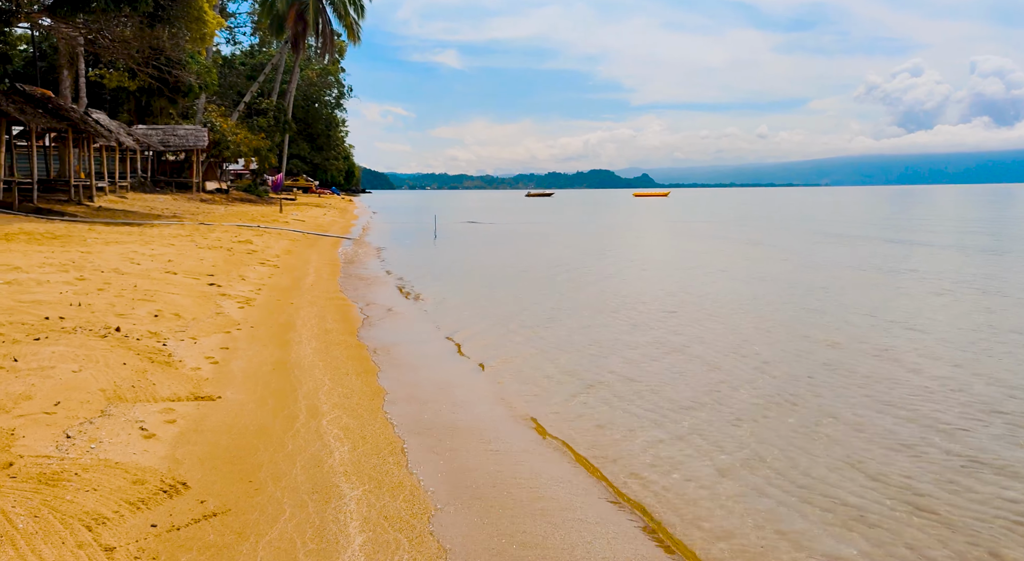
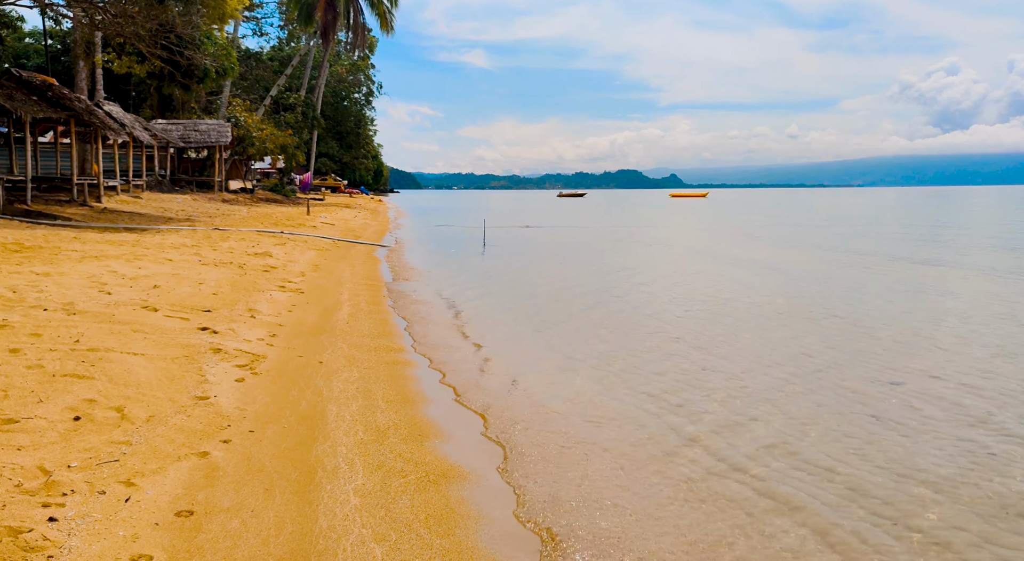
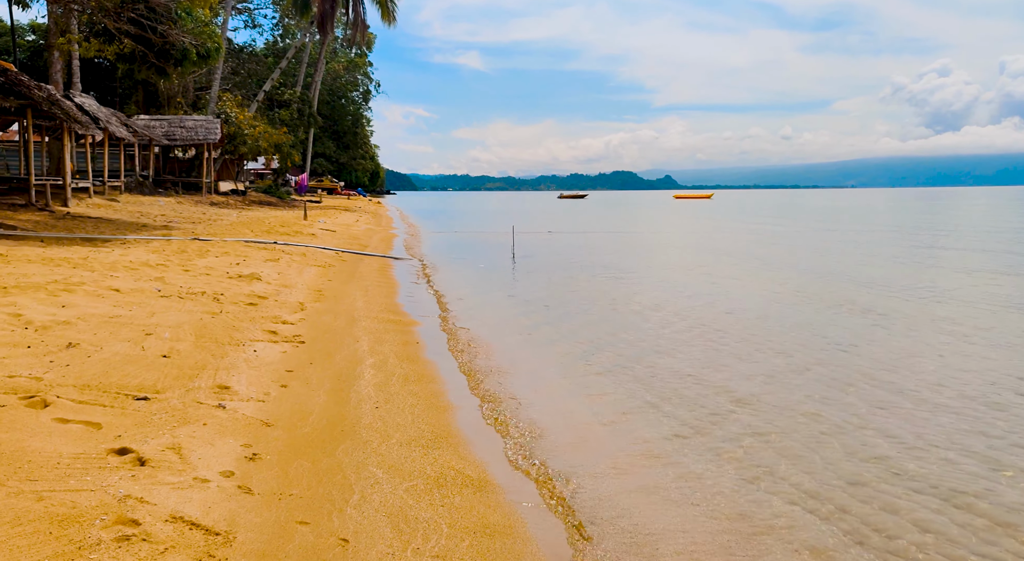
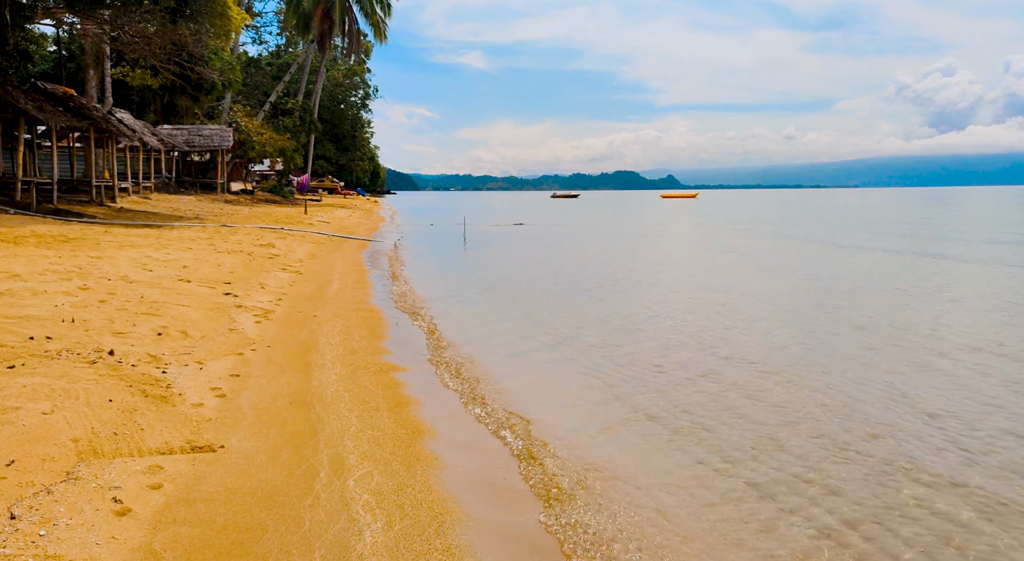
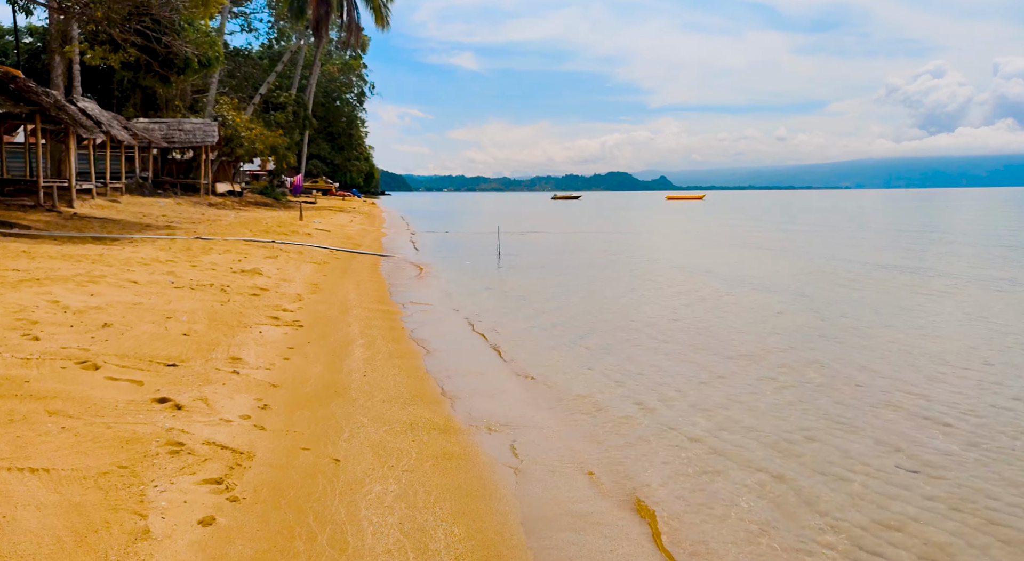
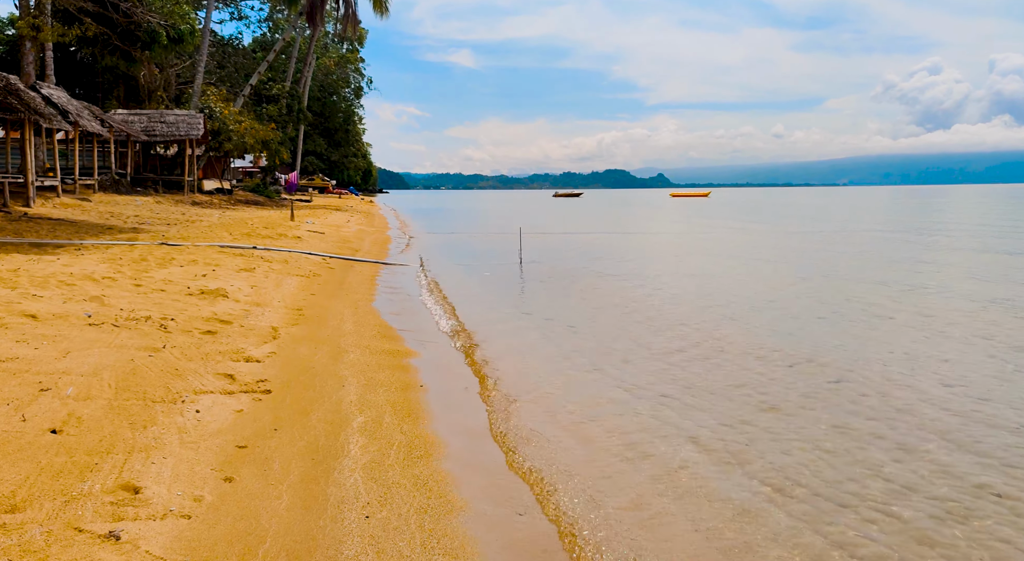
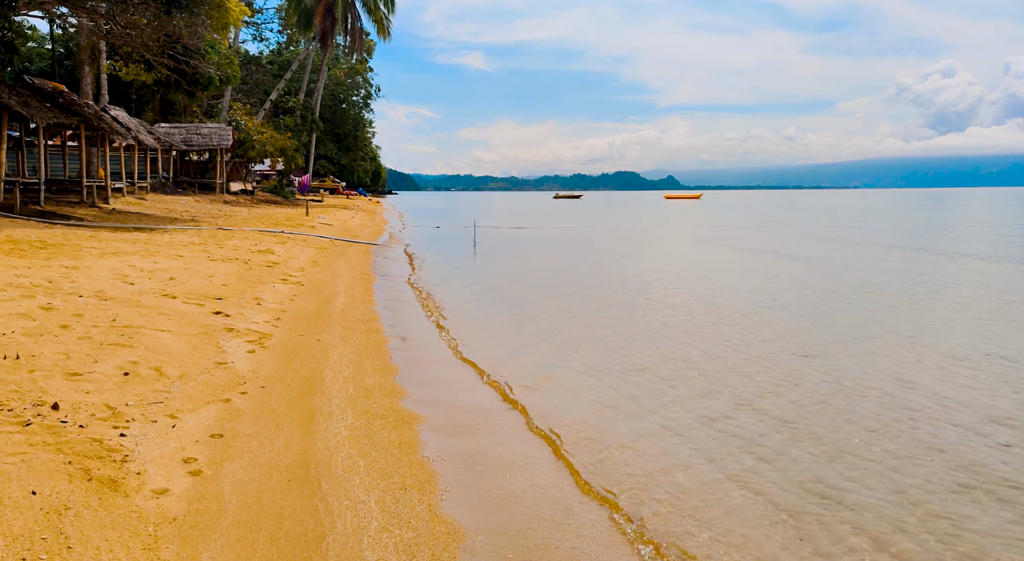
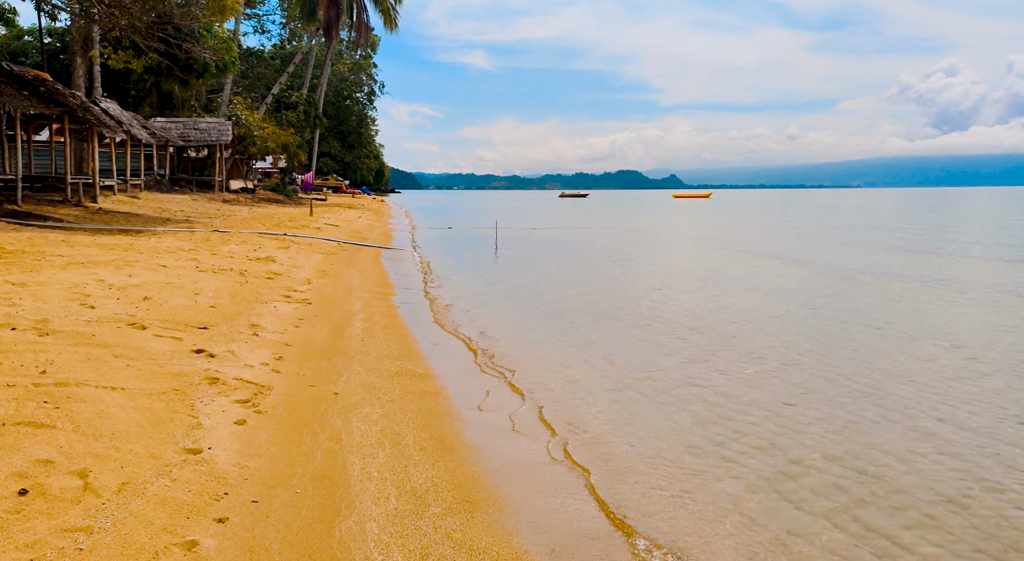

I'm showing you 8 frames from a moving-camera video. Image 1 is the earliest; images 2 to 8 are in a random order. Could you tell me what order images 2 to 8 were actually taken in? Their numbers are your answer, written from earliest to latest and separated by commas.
4, 7, 2, 8, 5, 3, 6
